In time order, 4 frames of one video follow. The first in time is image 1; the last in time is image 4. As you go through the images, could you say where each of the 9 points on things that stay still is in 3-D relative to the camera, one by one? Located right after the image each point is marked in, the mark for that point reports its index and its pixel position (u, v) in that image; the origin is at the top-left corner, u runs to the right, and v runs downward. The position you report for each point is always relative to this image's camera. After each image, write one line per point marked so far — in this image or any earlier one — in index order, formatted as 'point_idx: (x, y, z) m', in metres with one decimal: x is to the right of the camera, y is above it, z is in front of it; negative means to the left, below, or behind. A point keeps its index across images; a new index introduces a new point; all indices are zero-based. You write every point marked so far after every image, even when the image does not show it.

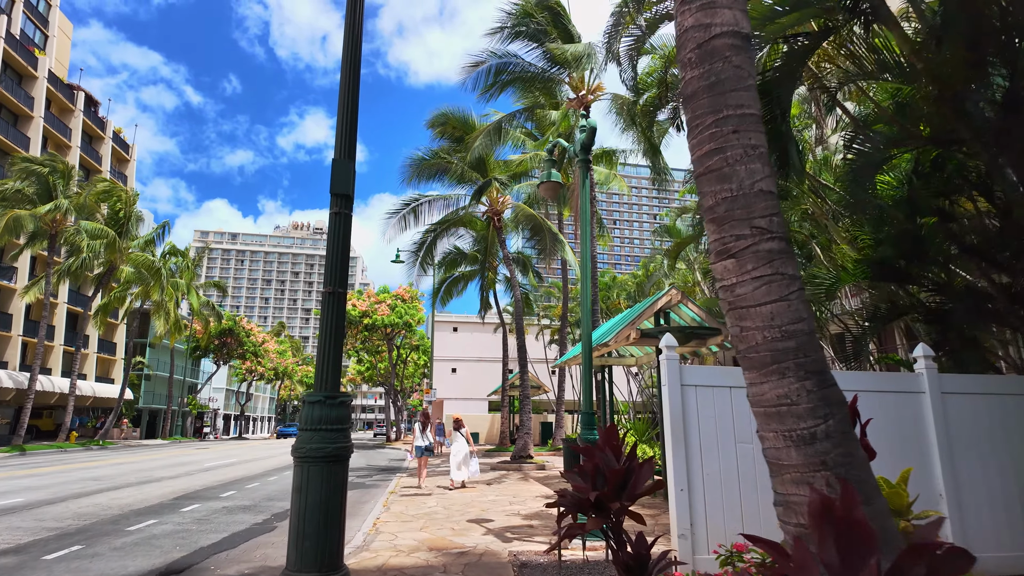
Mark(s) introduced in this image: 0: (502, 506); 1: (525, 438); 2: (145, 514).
0: (-0.2, -3.9, +10.4) m
1: (+0.4, -4.8, +18.5) m
2: (-6.2, -3.8, +9.9) m
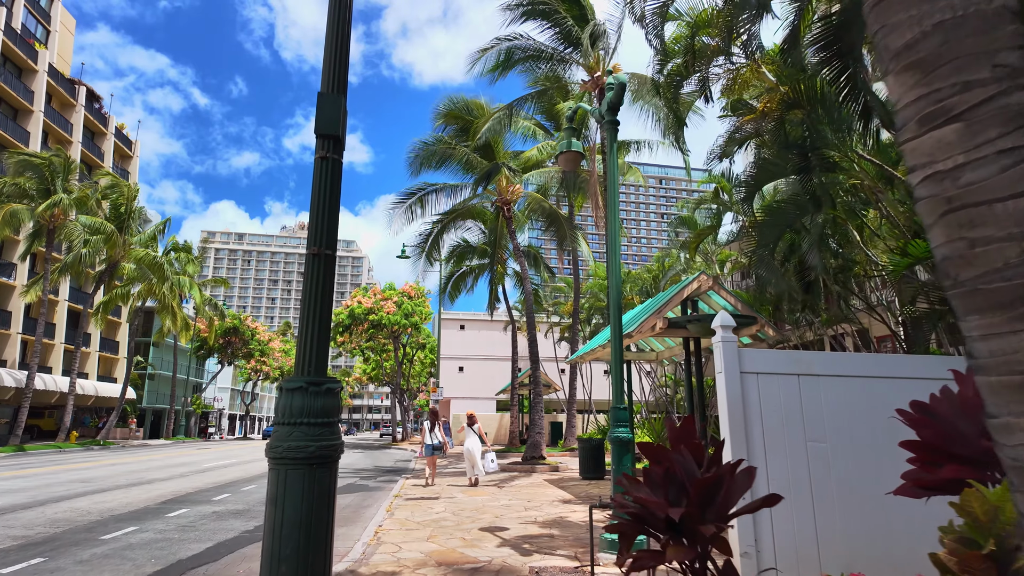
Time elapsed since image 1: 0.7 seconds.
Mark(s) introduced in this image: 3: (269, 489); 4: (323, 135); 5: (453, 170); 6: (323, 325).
0: (+0.1, -3.6, +9.5) m
1: (+0.8, -4.5, +17.6) m
2: (-6.0, -3.6, +9.0) m
3: (-1.5, -1.2, +3.5) m
4: (-1.3, +1.0, +4.0) m
5: (-2.0, +4.0, +19.6) m
6: (-1.2, -0.2, +3.7) m
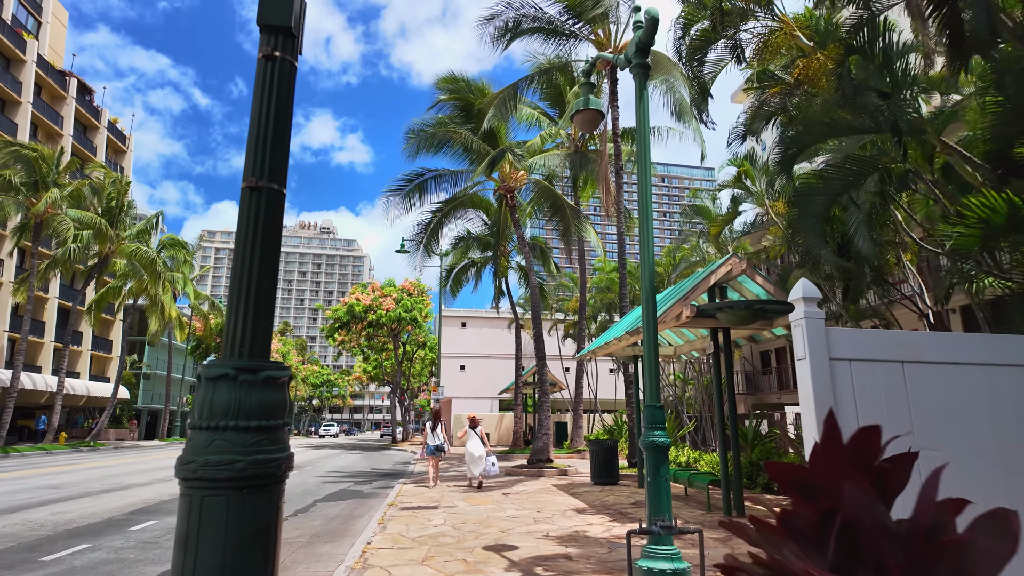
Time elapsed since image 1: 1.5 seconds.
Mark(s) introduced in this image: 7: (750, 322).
0: (+0.2, -3.4, +8.4) m
1: (+0.9, -4.3, +16.5) m
2: (-5.9, -3.4, +7.9) m
3: (-1.4, -1.0, +2.4) m
4: (-1.2, +1.3, +2.9) m
5: (-1.8, +4.2, +18.5) m
6: (-1.1, 0.0, +2.6) m
7: (+3.7, -0.5, +9.2) m
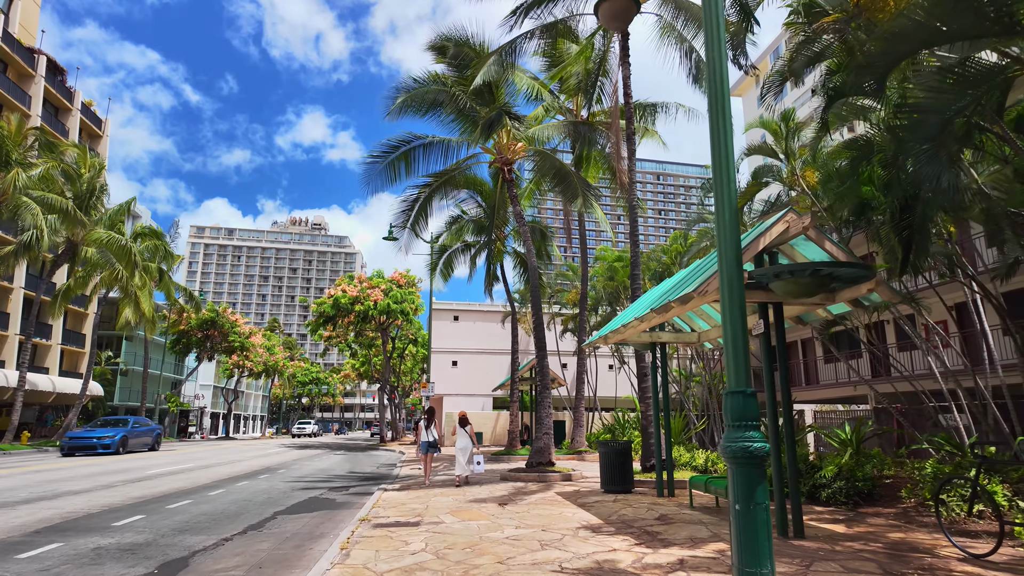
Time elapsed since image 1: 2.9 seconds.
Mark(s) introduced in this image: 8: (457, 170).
0: (+0.2, -2.9, +6.5) m
1: (+0.8, -3.8, +14.6) m
2: (-5.9, -2.9, +6.0) m
3: (-1.3, -0.5, +0.5) m
4: (-1.1, +1.8, +1.0) m
5: (-1.9, +4.7, +16.6) m
6: (-1.0, +0.5, +0.7) m
7: (+3.8, -0.1, +7.3) m
8: (-1.7, +3.8, +18.4) m
